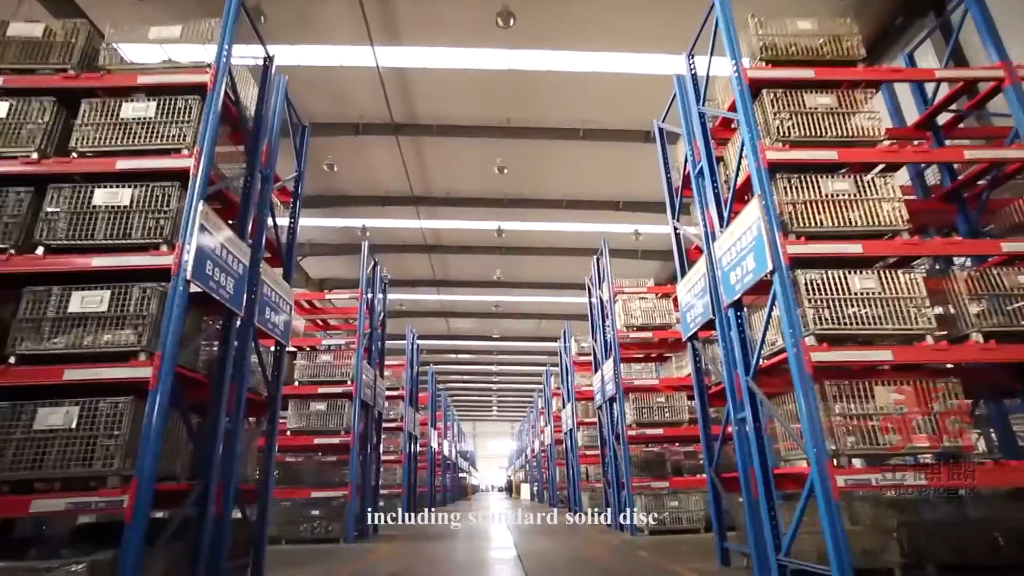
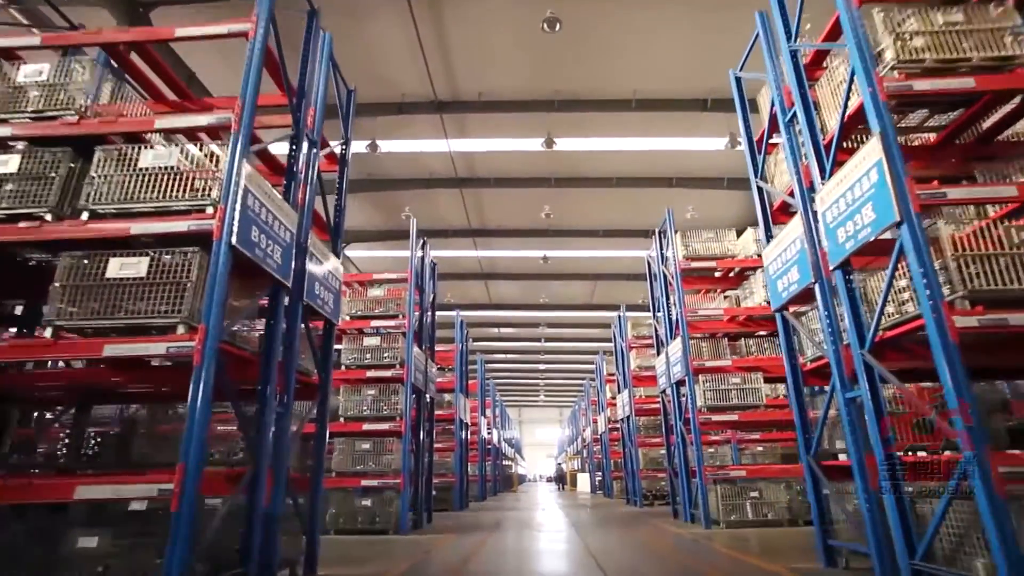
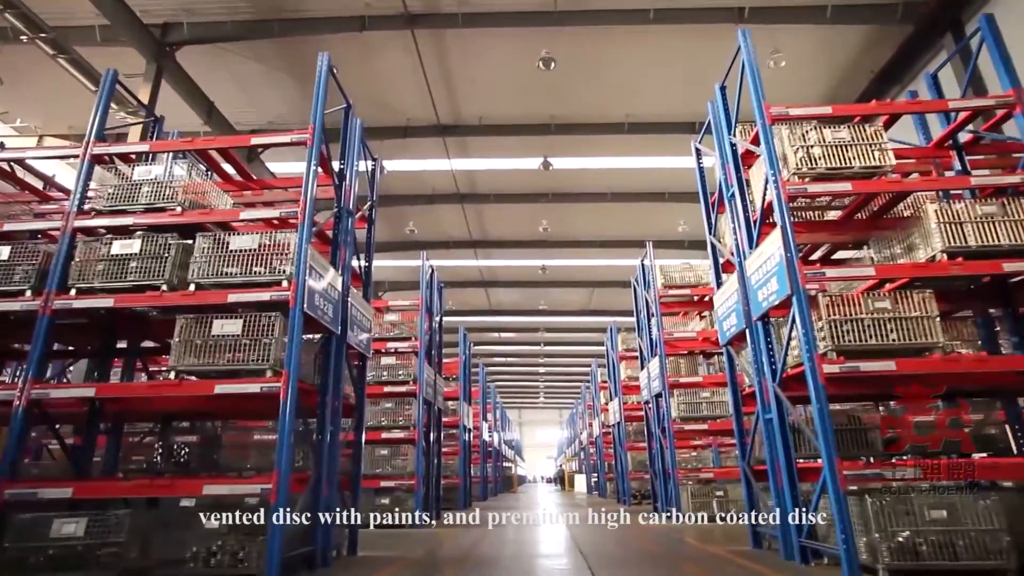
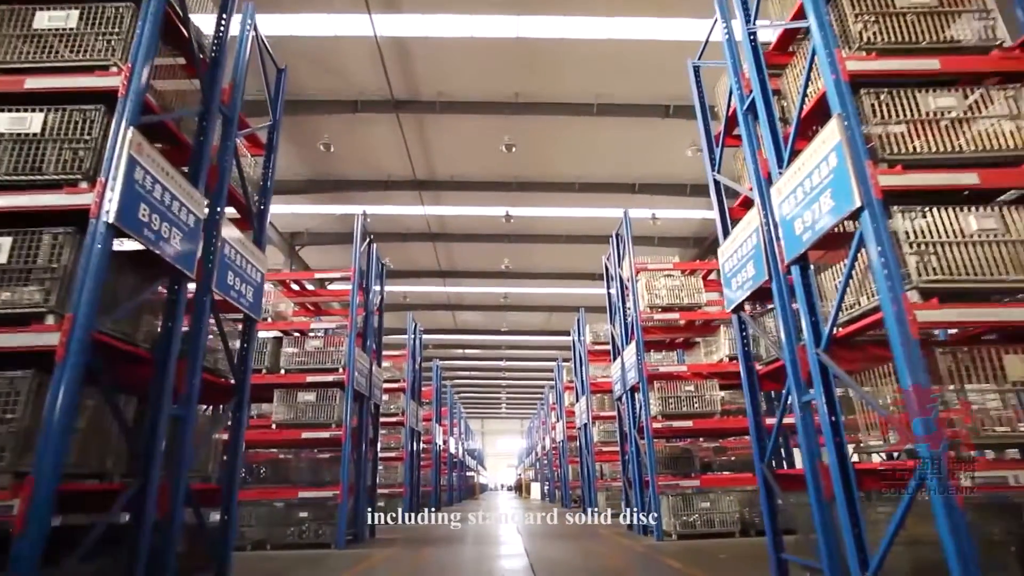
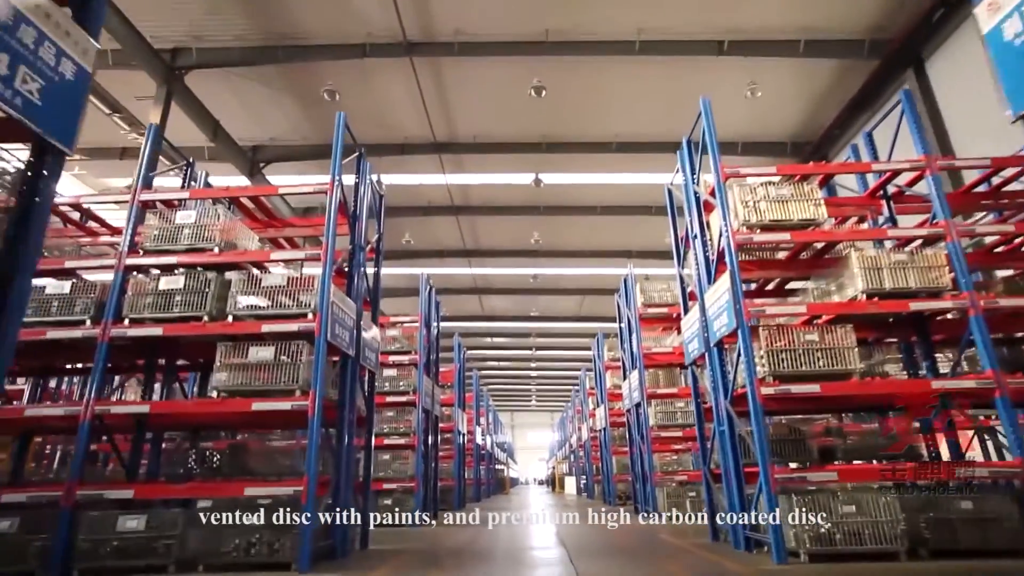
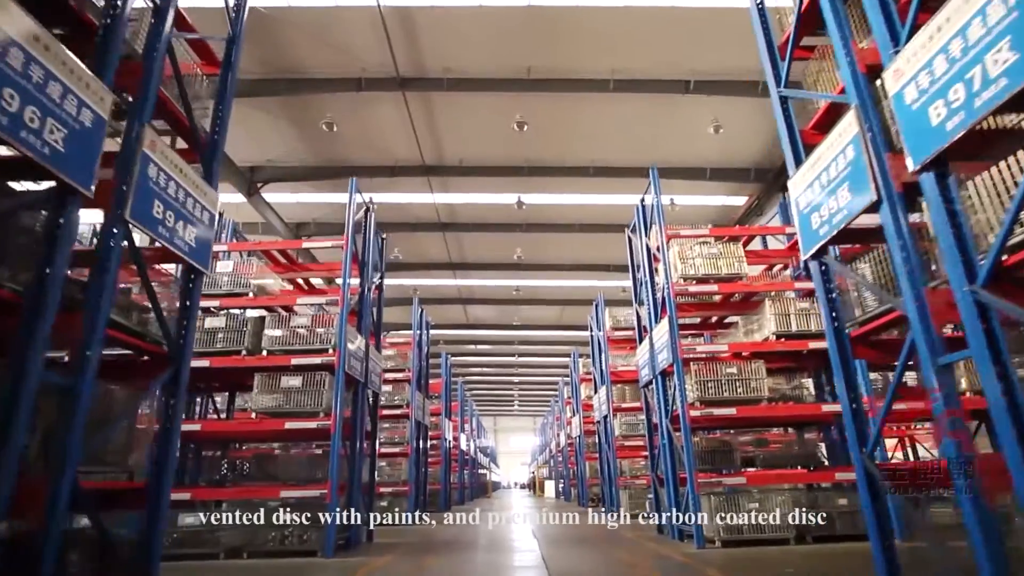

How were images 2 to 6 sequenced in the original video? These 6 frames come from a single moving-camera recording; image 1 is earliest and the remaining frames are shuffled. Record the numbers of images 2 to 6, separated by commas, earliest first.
4, 6, 5, 3, 2
